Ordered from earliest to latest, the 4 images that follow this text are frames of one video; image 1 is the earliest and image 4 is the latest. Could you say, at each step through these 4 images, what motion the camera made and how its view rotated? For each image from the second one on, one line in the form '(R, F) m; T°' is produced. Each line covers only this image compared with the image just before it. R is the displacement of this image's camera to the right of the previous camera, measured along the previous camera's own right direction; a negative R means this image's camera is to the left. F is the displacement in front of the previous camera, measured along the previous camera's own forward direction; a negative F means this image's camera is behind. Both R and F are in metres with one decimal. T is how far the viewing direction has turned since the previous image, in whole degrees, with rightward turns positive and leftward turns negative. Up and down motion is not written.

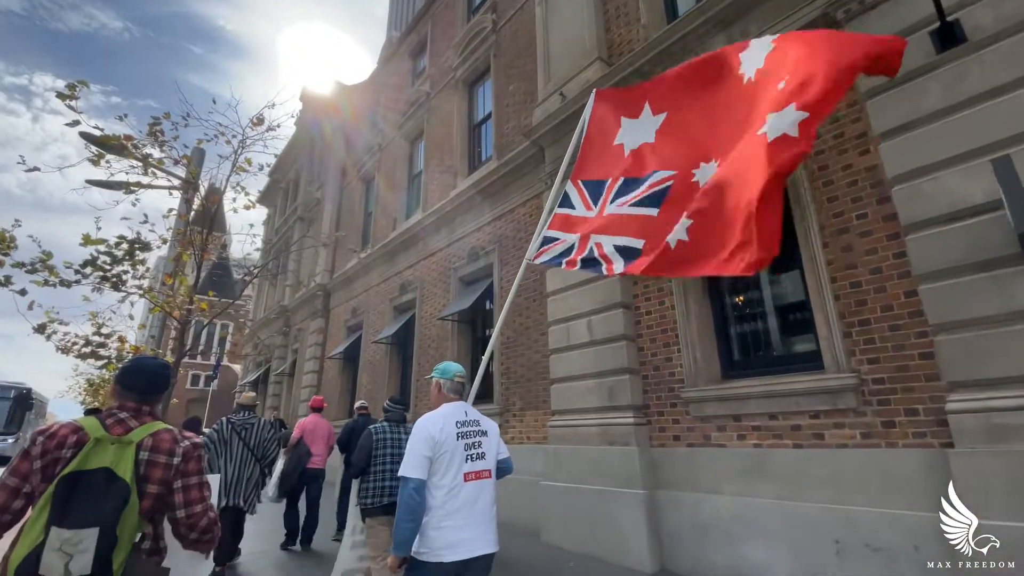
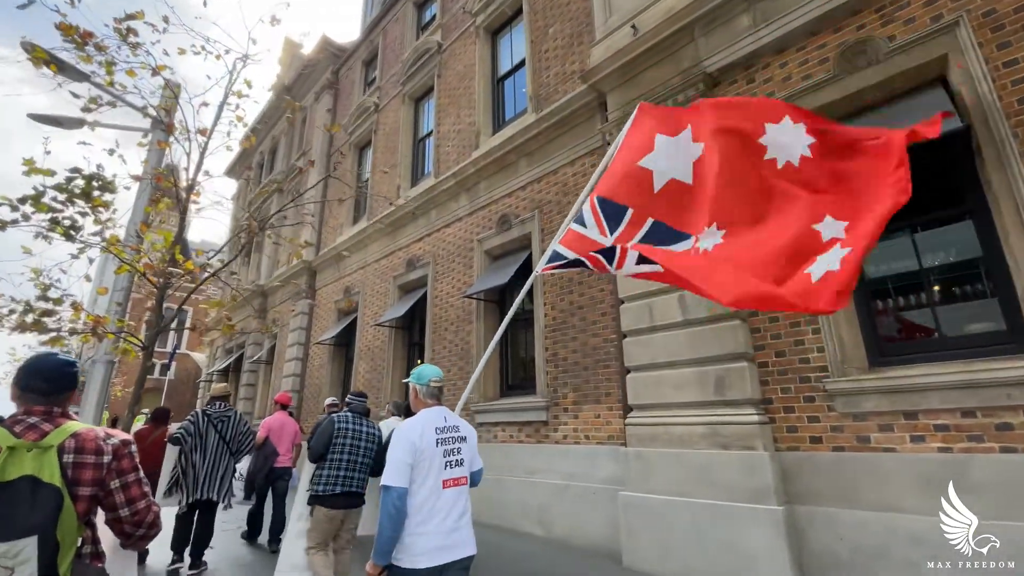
(-1.2, +1.3) m; +4°
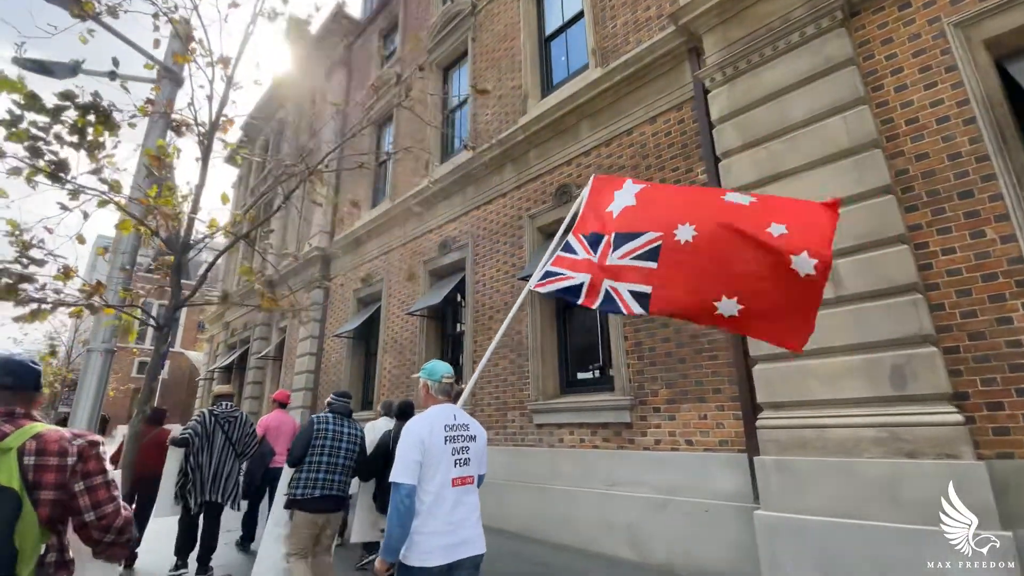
(-1.0, +1.0) m; +1°
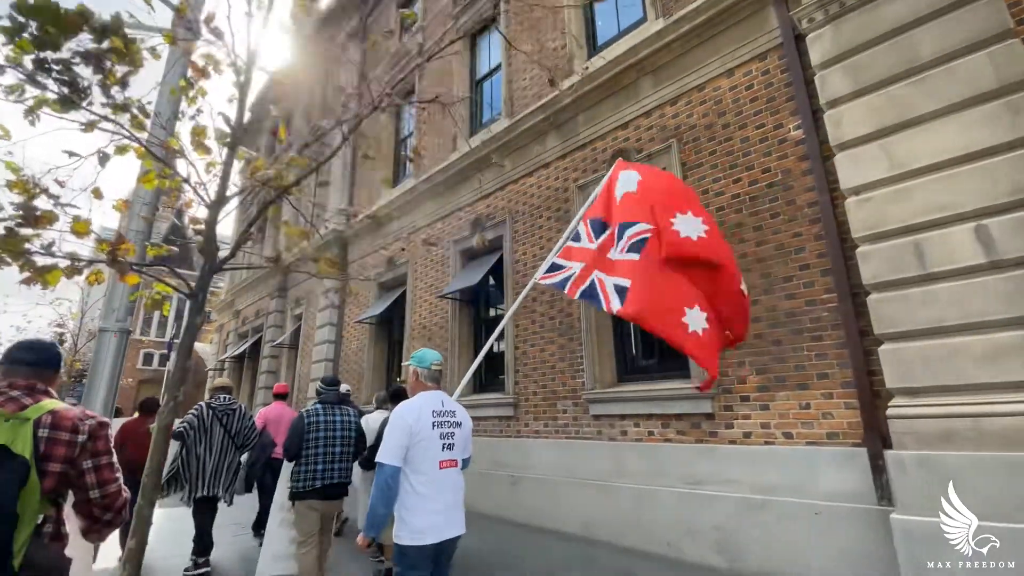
(-0.6, +0.6) m; 0°
